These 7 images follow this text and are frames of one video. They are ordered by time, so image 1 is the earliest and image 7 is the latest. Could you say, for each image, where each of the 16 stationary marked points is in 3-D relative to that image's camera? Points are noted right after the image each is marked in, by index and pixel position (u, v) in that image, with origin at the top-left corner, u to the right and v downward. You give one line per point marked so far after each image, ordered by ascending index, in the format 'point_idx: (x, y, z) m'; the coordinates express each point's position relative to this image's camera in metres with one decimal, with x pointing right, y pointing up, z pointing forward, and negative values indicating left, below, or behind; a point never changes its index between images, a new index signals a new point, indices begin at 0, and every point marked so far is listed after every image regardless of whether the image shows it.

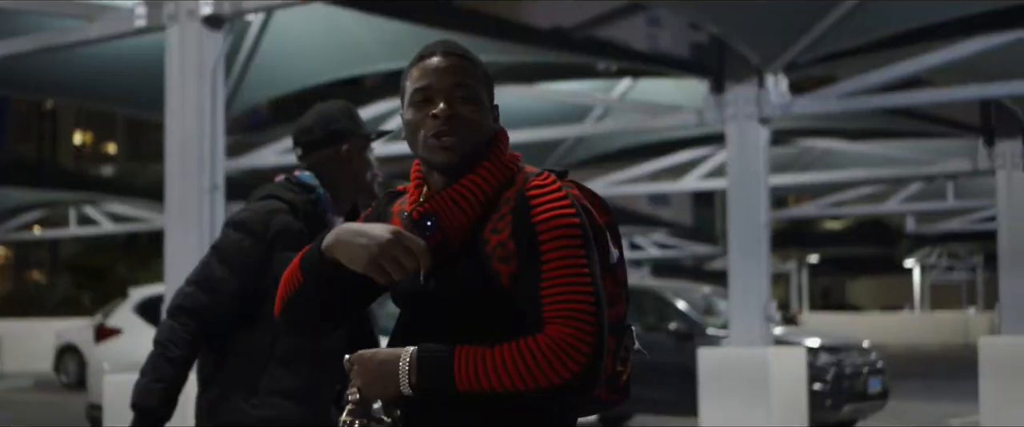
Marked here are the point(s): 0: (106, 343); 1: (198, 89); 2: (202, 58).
0: (-3.5, -1.1, +13.4) m
1: (-1.6, +0.6, +7.7) m
2: (-1.5, +0.8, +7.8) m
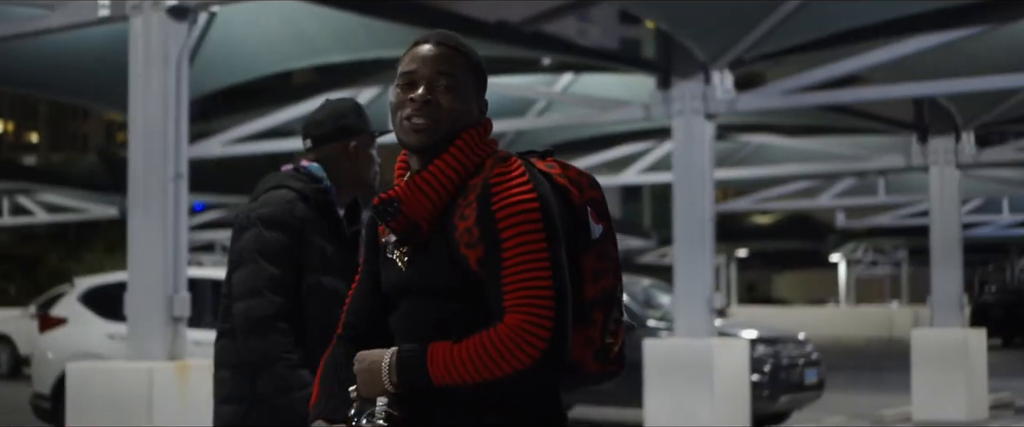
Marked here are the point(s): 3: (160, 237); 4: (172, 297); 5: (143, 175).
0: (-3.9, -1.0, +13.3) m
1: (-1.7, +0.7, +7.8) m
2: (-1.7, +0.8, +7.8) m
3: (-1.8, -0.2, +7.8) m
4: (-1.7, -0.4, +7.8) m
5: (-1.8, +0.2, +7.8) m
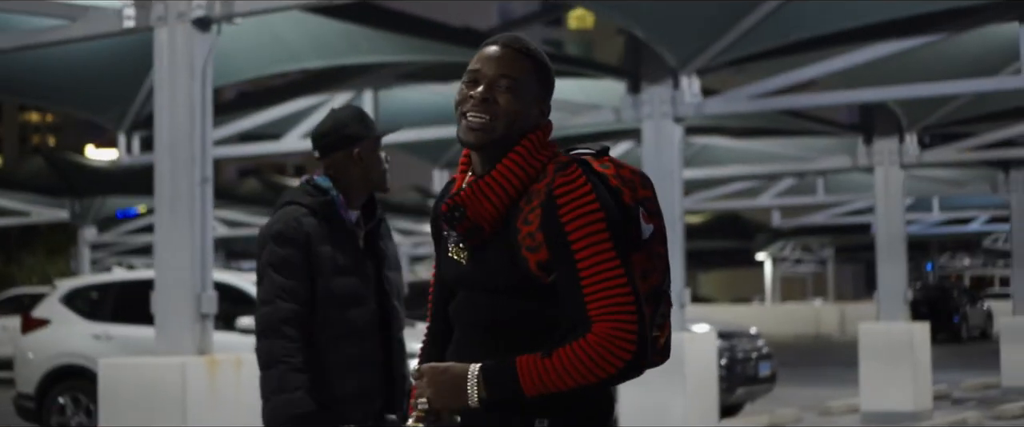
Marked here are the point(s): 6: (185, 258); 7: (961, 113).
0: (-4.2, -1.0, +13.6) m
1: (-1.7, +0.7, +8.2) m
2: (-1.7, +0.8, +8.2) m
3: (-1.7, -0.2, +8.1) m
4: (-1.6, -0.4, +8.1) m
5: (-1.8, +0.2, +8.2) m
6: (-1.7, -0.2, +8.2) m
7: (+5.1, +1.1, +17.7) m
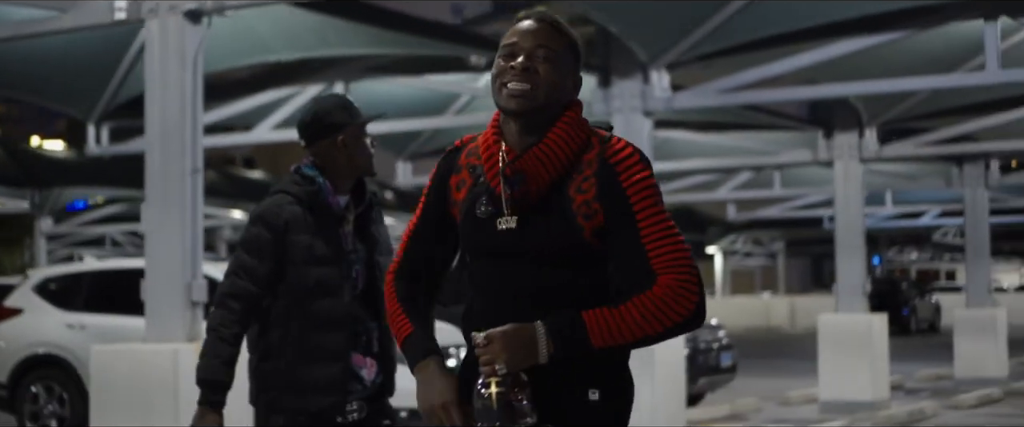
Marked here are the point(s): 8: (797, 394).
0: (-4.4, -1.0, +13.6) m
1: (-1.8, +0.7, +8.3) m
2: (-1.8, +0.9, +8.3) m
3: (-1.8, -0.1, +8.3) m
4: (-1.7, -0.4, +8.3) m
5: (-1.9, +0.2, +8.3) m
6: (-1.8, -0.2, +8.3) m
7: (+4.7, +1.2, +18.1) m
8: (+3.4, -2.1, +18.5) m
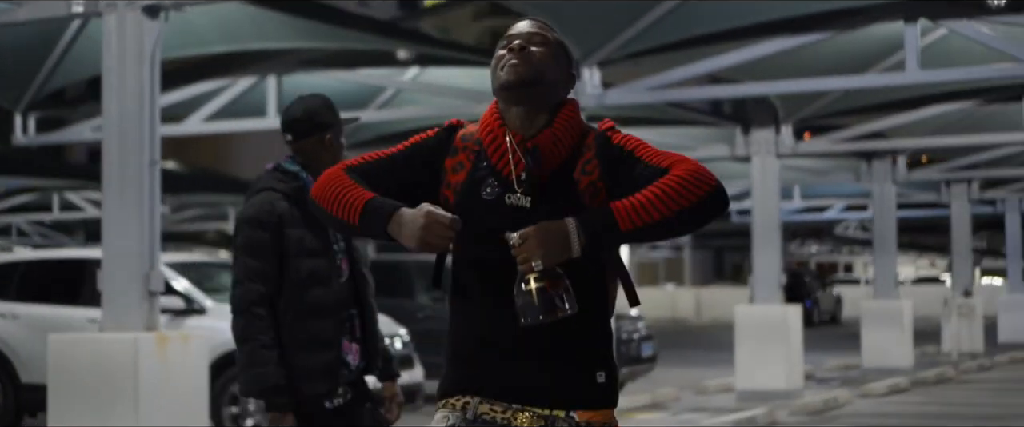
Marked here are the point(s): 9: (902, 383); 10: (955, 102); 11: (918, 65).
0: (-5.0, -0.9, +13.6) m
1: (-2.0, +0.8, +8.4) m
2: (-2.0, +0.9, +8.5) m
3: (-2.0, -0.1, +8.4) m
4: (-2.0, -0.3, +8.4) m
5: (-2.1, +0.3, +8.5) m
6: (-2.0, -0.1, +8.4) m
7: (+3.8, +1.3, +18.6) m
8: (+2.5, -2.1, +19.0) m
9: (+4.8, -2.1, +19.4) m
10: (+5.2, +1.3, +18.4) m
11: (+3.4, +1.2, +13.0) m
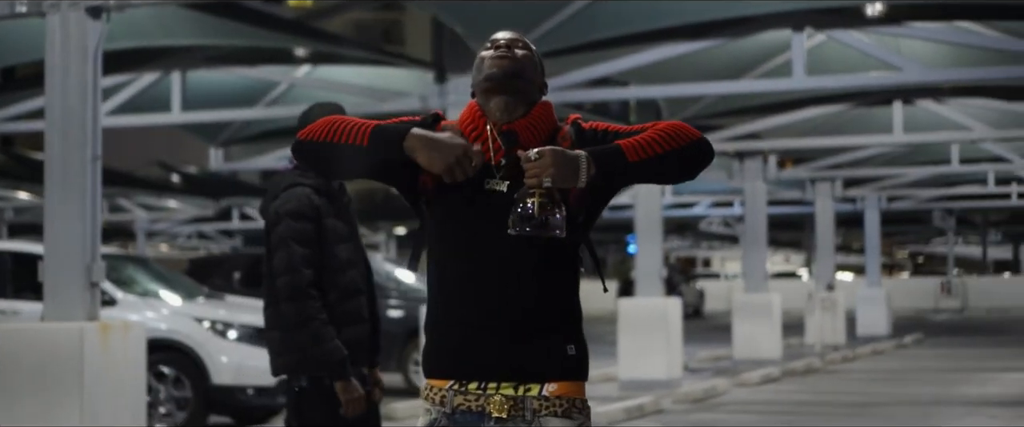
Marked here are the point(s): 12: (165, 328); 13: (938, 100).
0: (-5.9, -0.8, +13.6) m
1: (-2.4, +0.8, +8.7) m
2: (-2.4, +1.0, +8.8) m
3: (-2.4, 0.0, +8.7) m
4: (-2.4, -0.3, +8.7) m
5: (-2.5, +0.3, +8.7) m
6: (-2.4, -0.1, +8.7) m
7: (+2.5, +1.3, +19.4) m
8: (+1.1, -2.0, +19.6) m
9: (+3.4, -2.1, +20.3) m
10: (+3.9, +1.3, +19.3) m
11: (+2.6, +1.2, +13.7) m
12: (-2.7, -0.9, +11.9) m
13: (+5.2, +1.4, +18.9) m
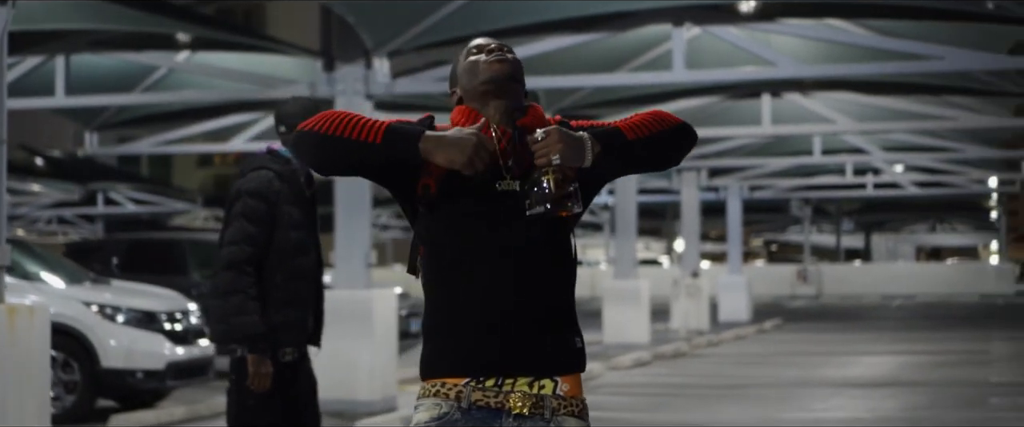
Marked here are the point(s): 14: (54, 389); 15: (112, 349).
0: (-6.8, -0.6, +13.4) m
1: (-3.0, +0.9, +8.8) m
2: (-3.0, +1.0, +8.8) m
3: (-3.0, +0.1, +8.8) m
4: (-2.9, -0.2, +8.8) m
5: (-3.1, +0.4, +8.8) m
6: (-3.0, 0.0, +8.8) m
7: (+1.0, +1.5, +19.9) m
8: (-0.5, -1.8, +20.0) m
9: (+1.8, -1.9, +20.9) m
10: (+2.4, +1.5, +19.9) m
11: (+1.5, +1.3, +14.2) m
12: (-3.5, -0.7, +11.9) m
13: (+3.7, +1.5, +19.6) m
14: (-3.5, -1.3, +11.9) m
15: (-3.0, -1.0, +11.9) m
